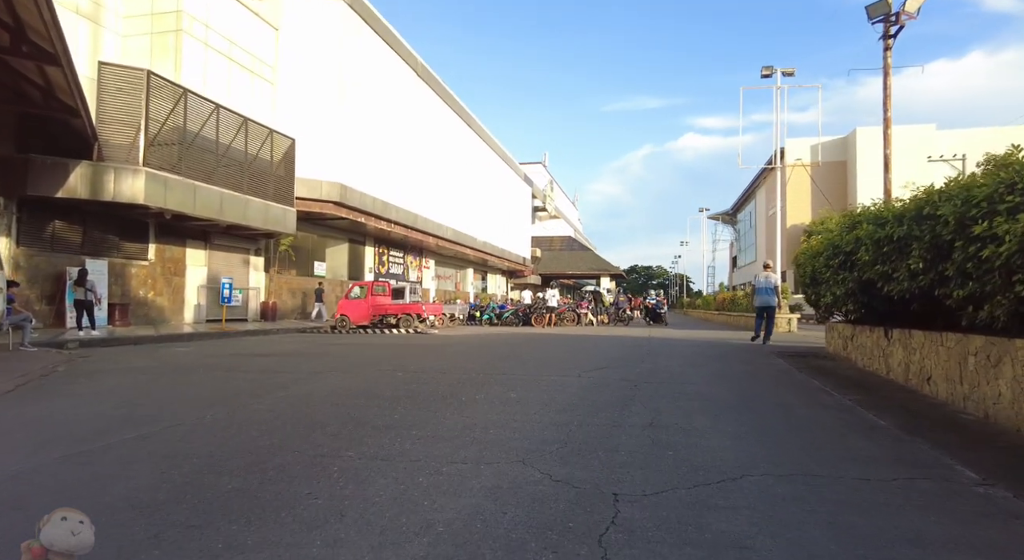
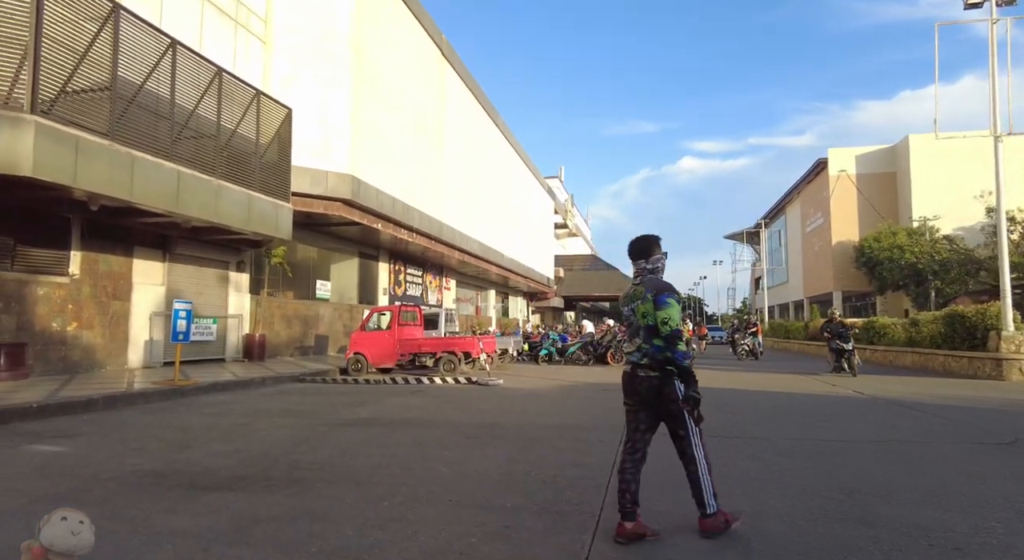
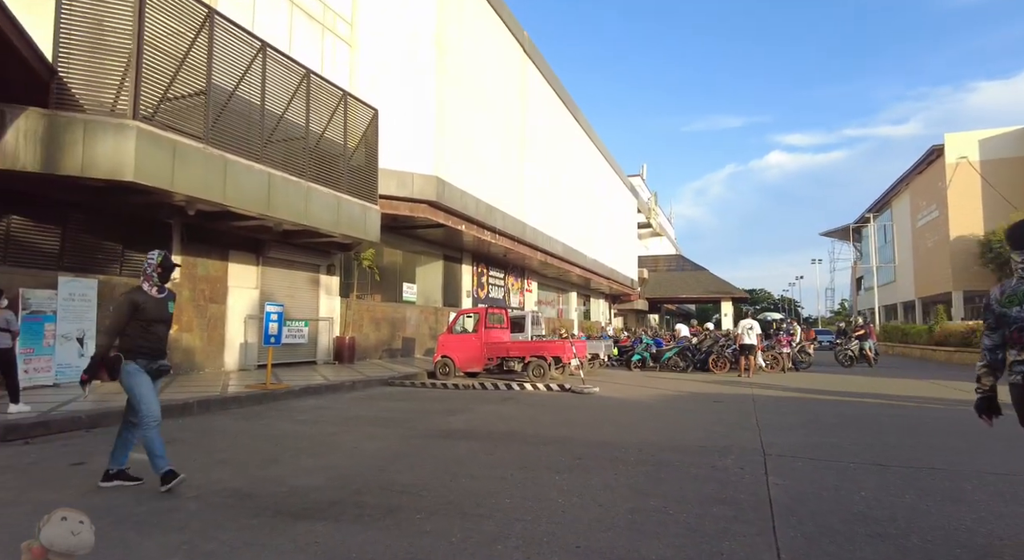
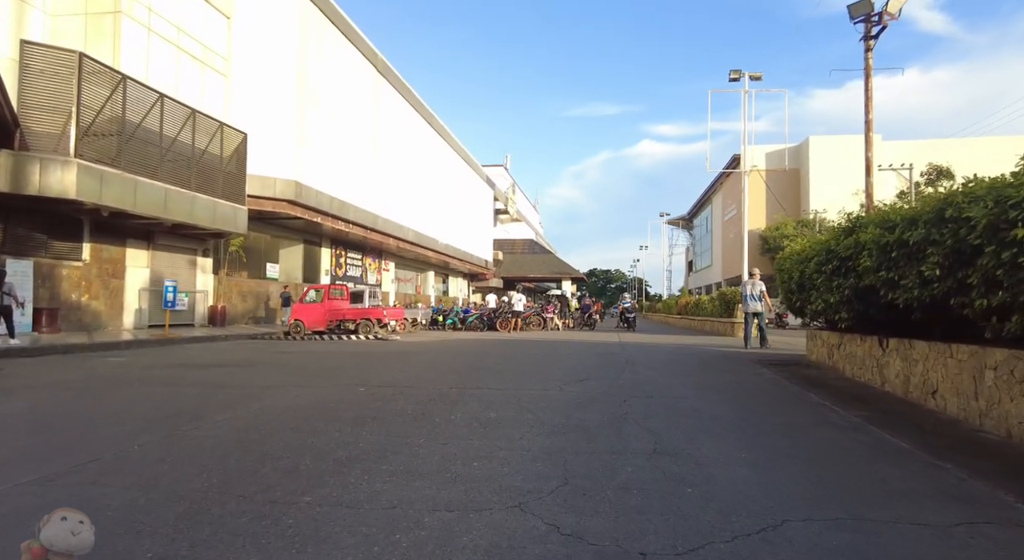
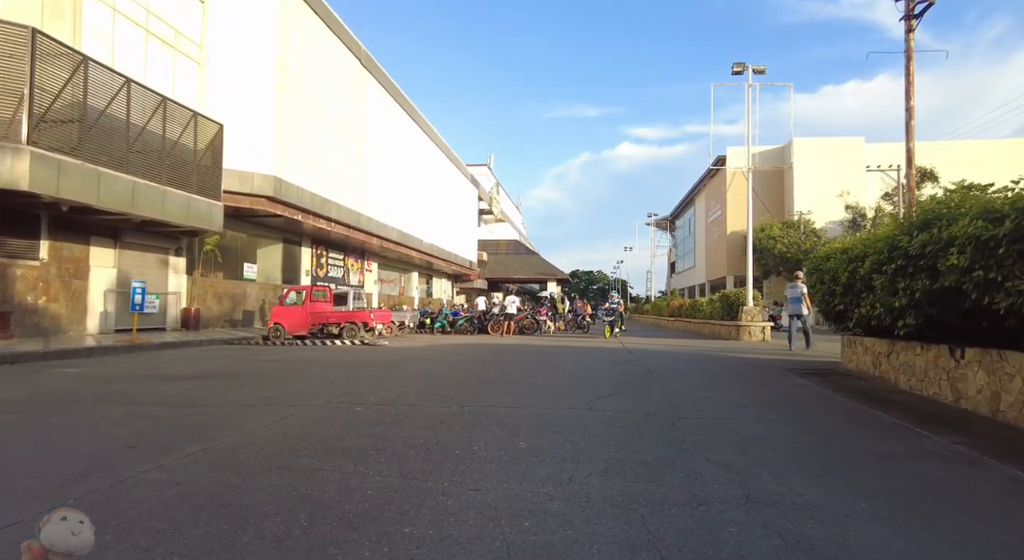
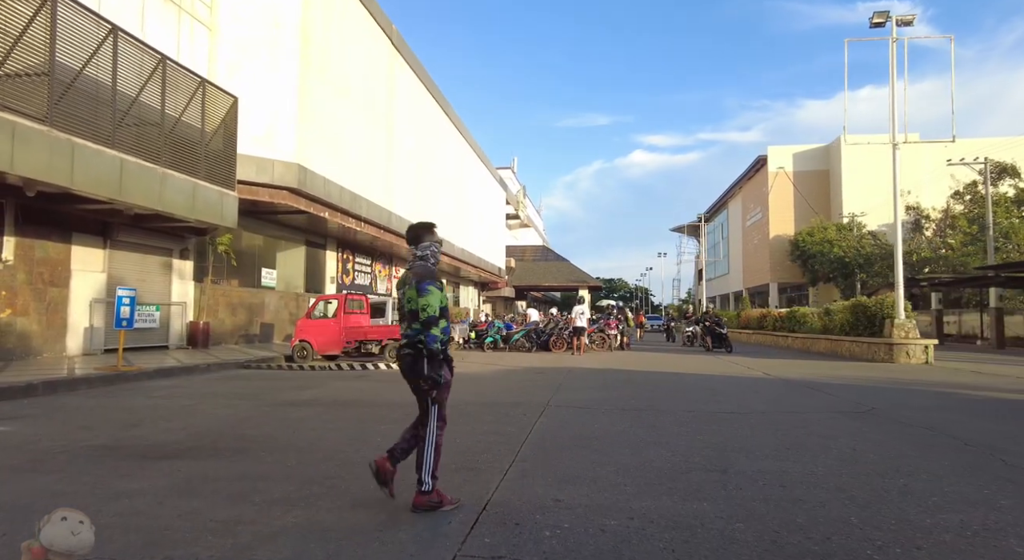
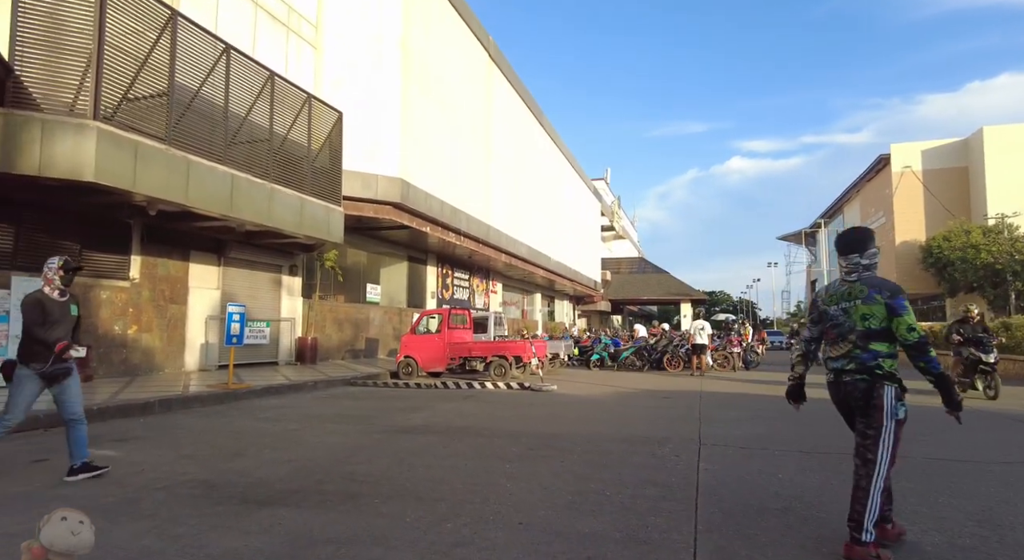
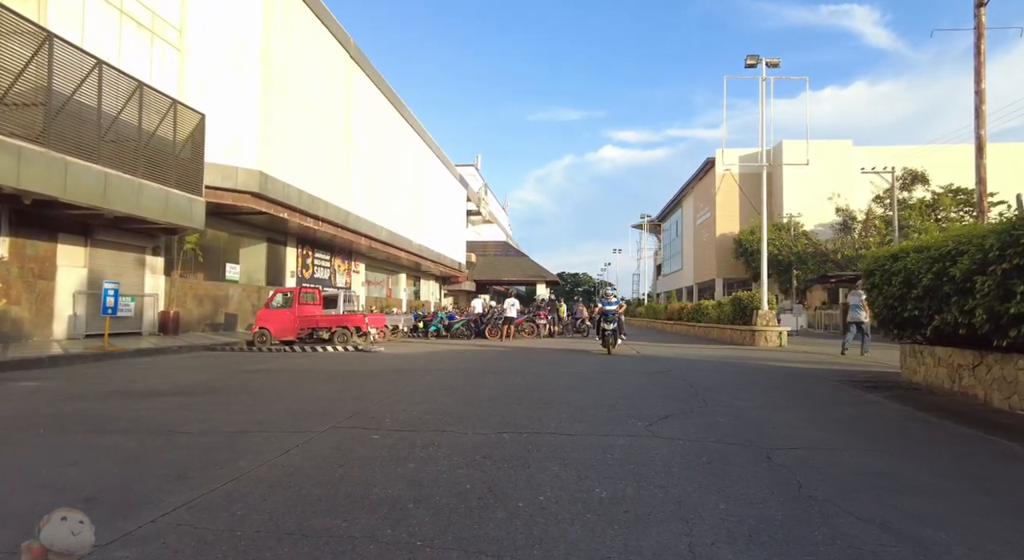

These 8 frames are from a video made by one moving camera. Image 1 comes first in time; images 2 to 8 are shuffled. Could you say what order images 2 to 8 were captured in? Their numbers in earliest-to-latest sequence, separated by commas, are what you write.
4, 5, 8, 6, 2, 7, 3
